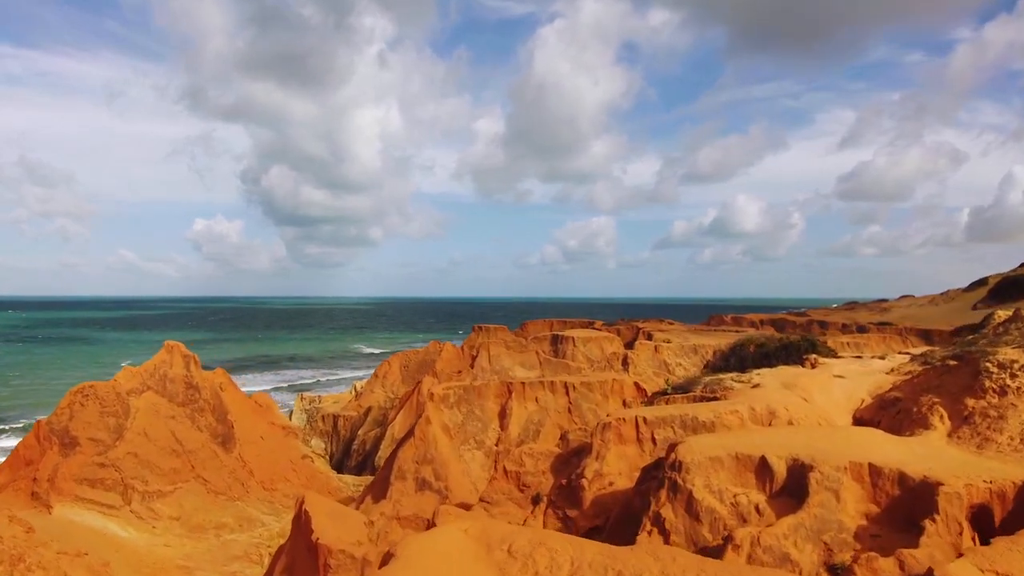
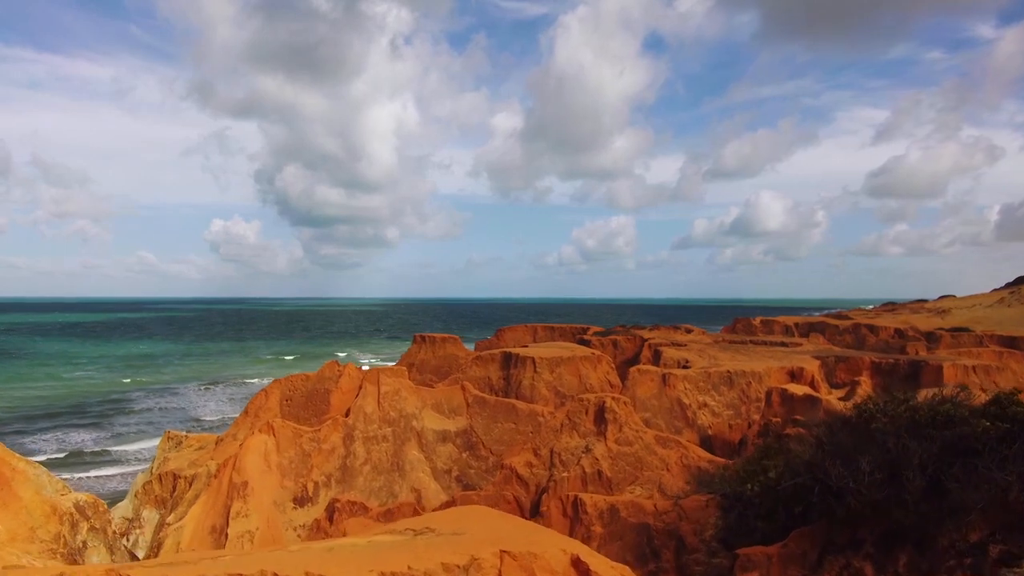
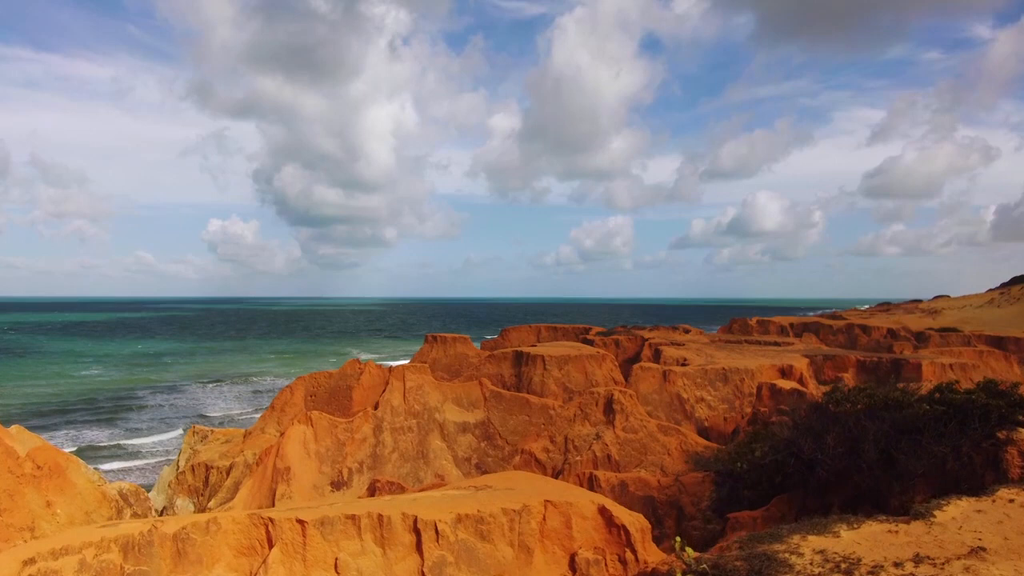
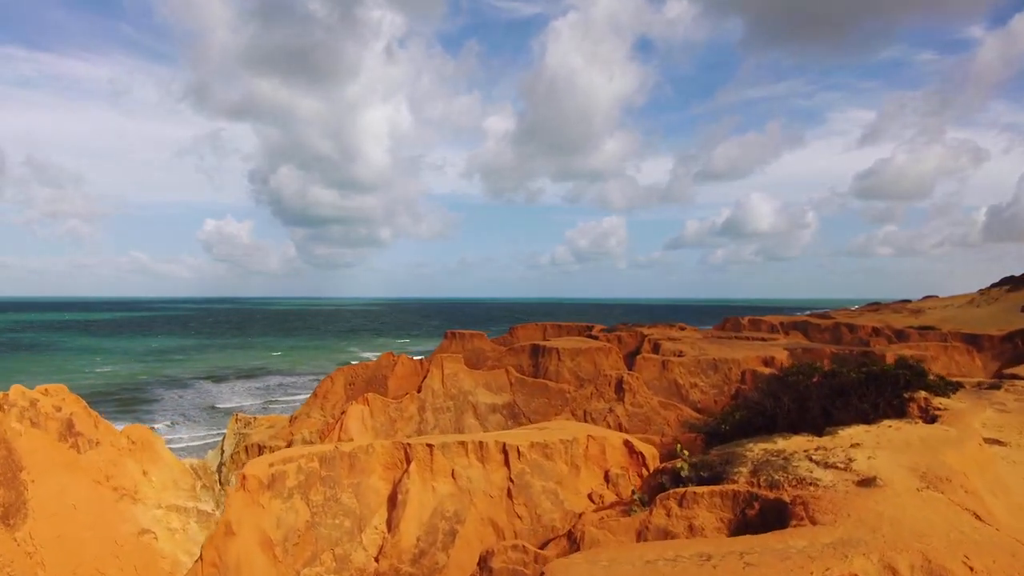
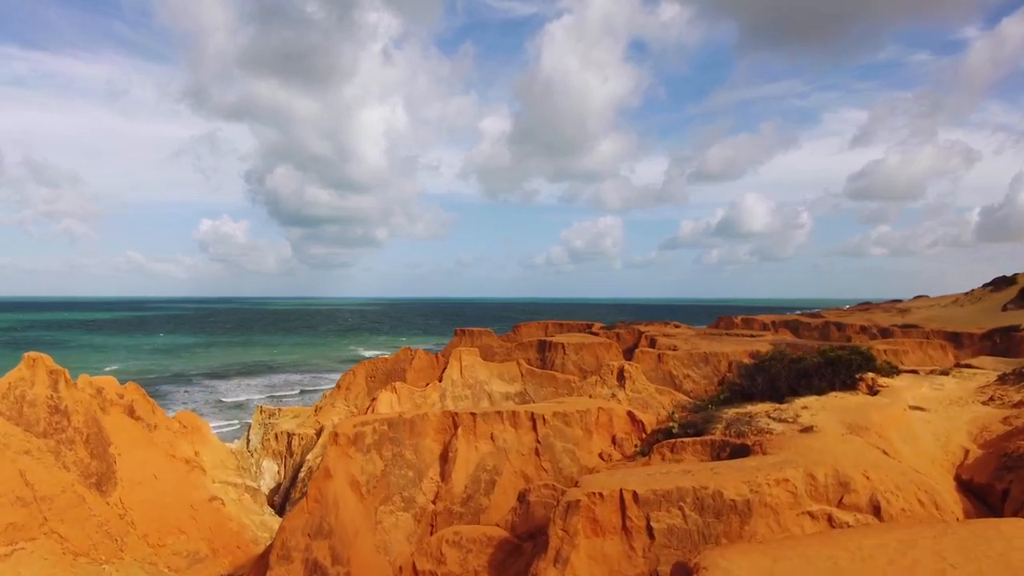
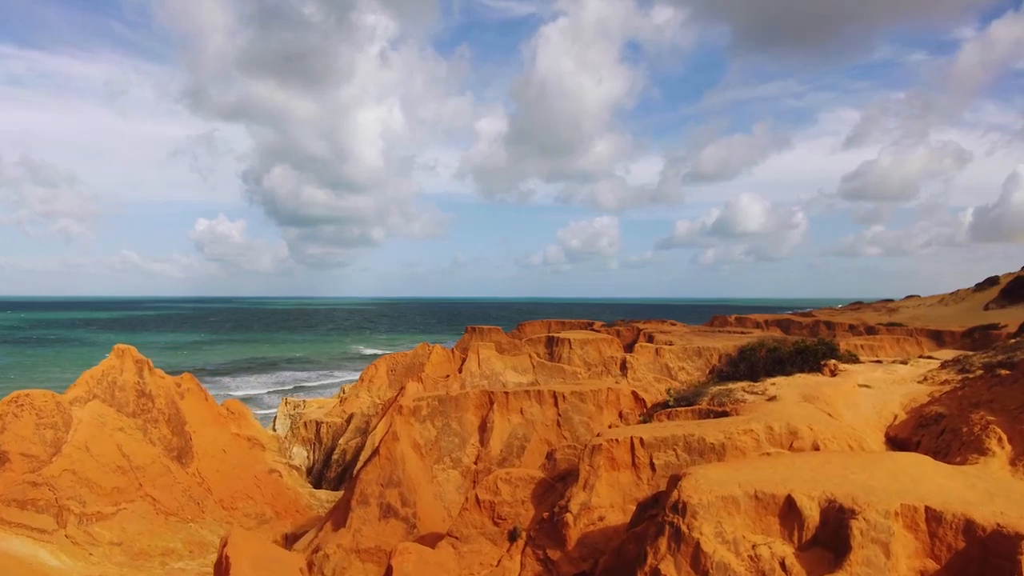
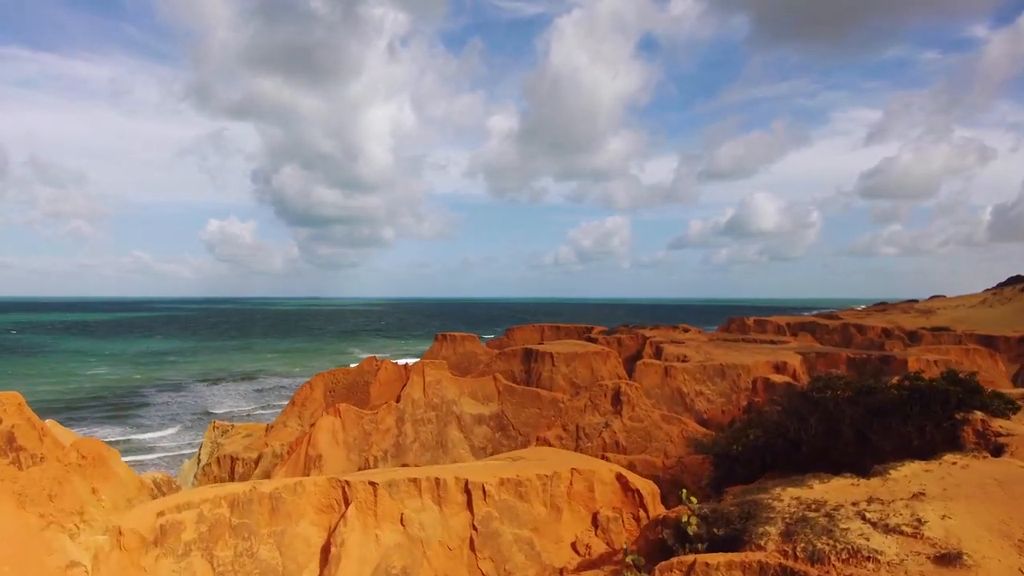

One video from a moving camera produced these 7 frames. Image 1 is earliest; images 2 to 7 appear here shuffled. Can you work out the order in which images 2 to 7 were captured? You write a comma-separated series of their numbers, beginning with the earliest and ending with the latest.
6, 5, 4, 7, 3, 2
